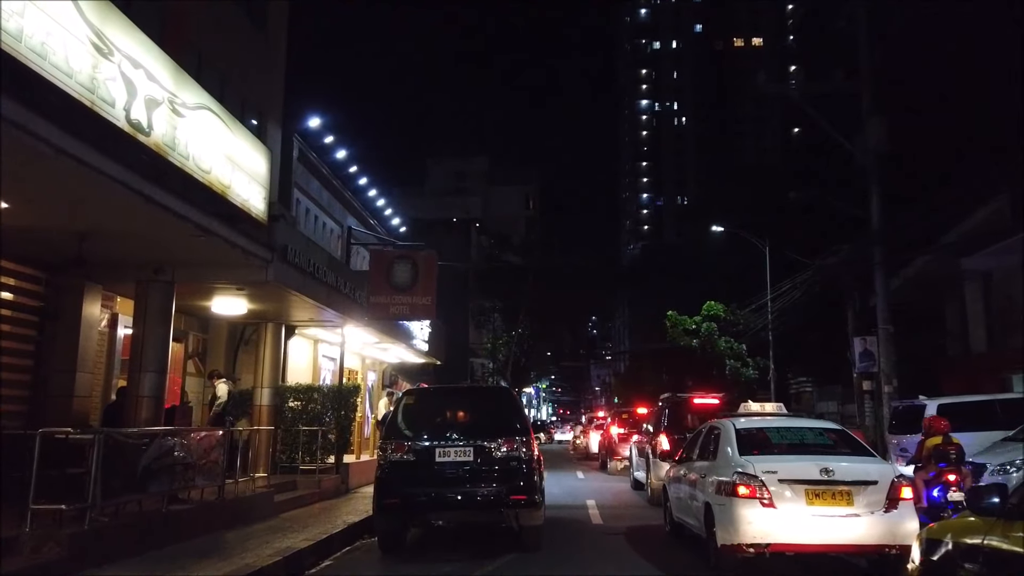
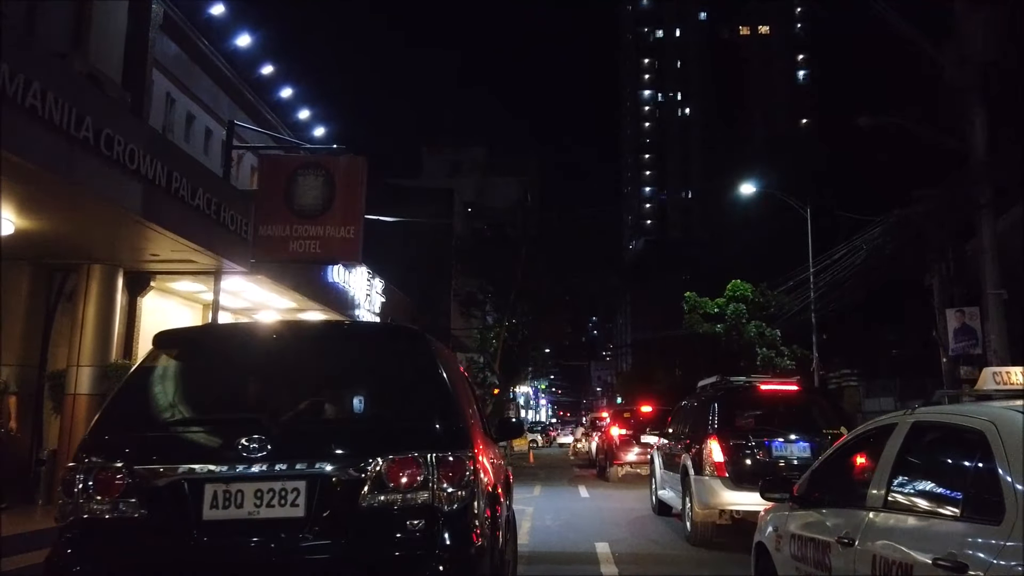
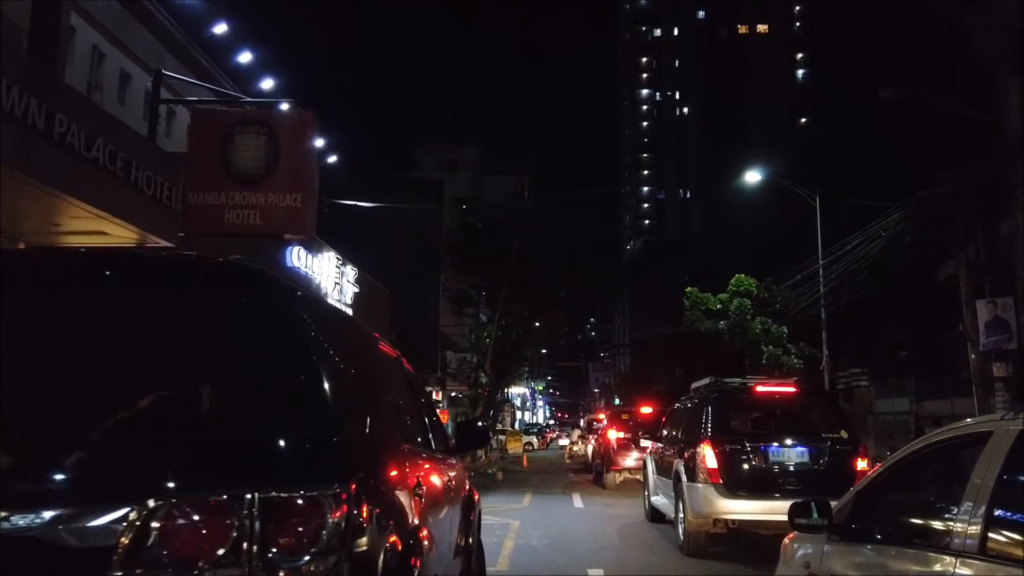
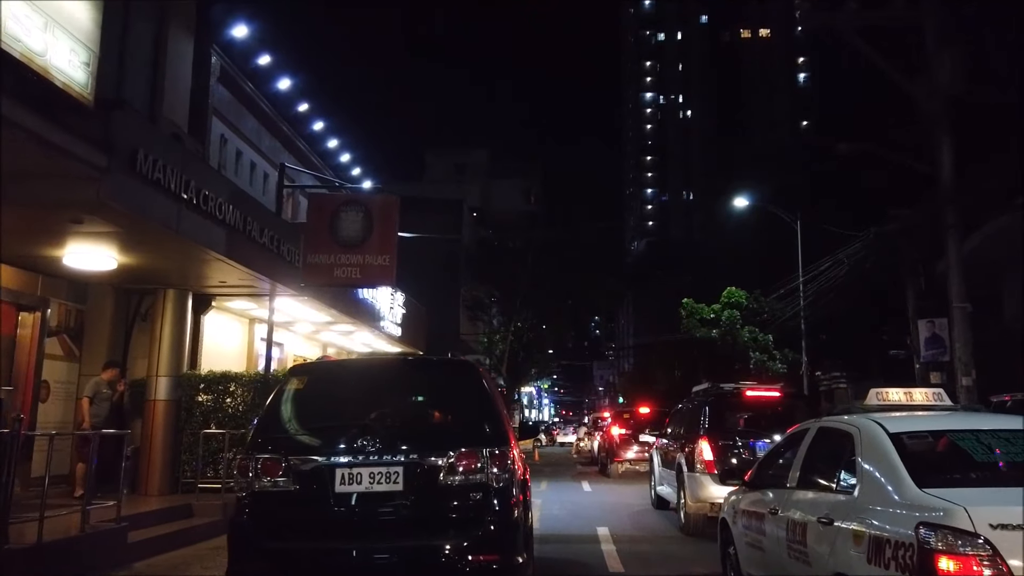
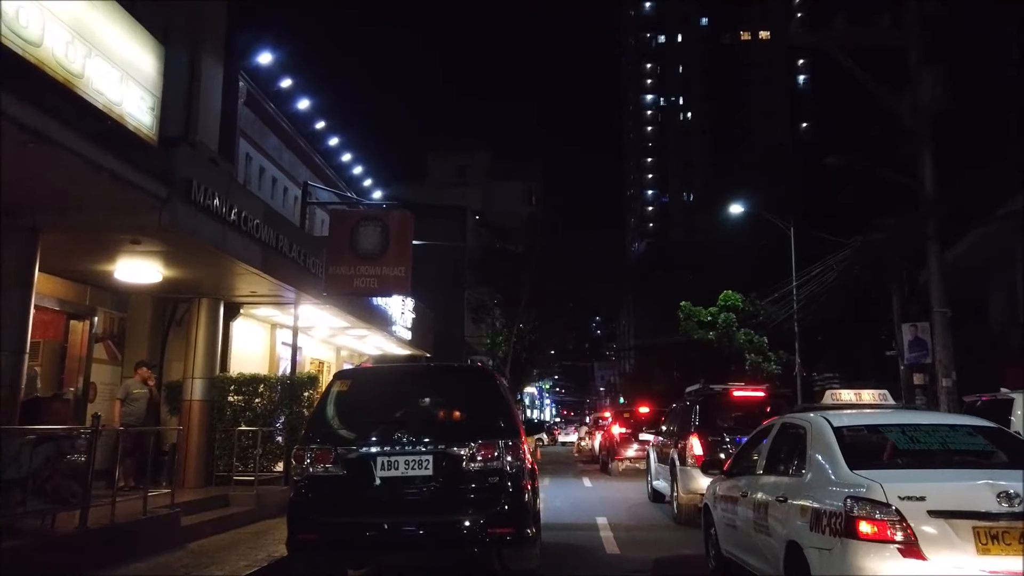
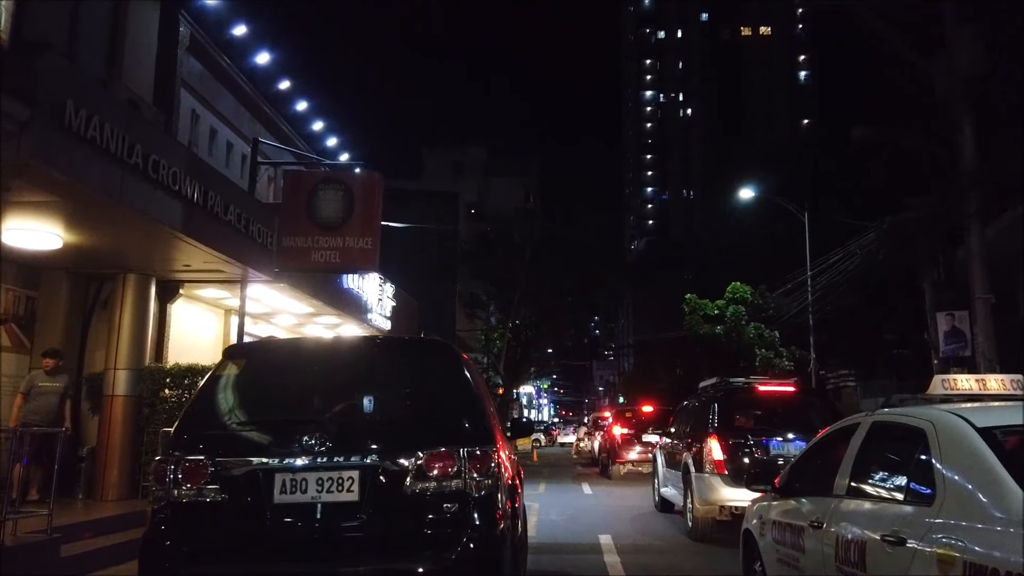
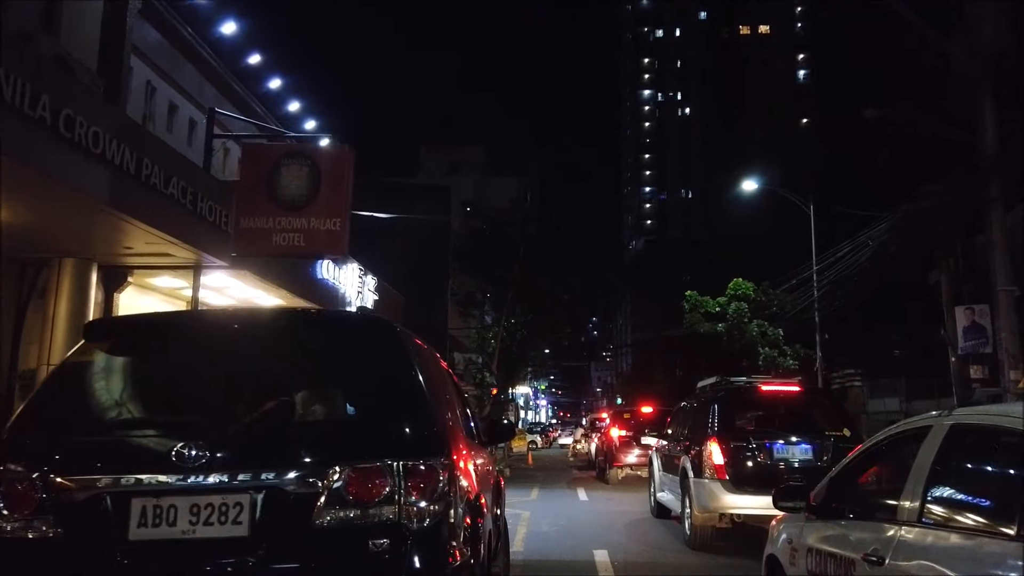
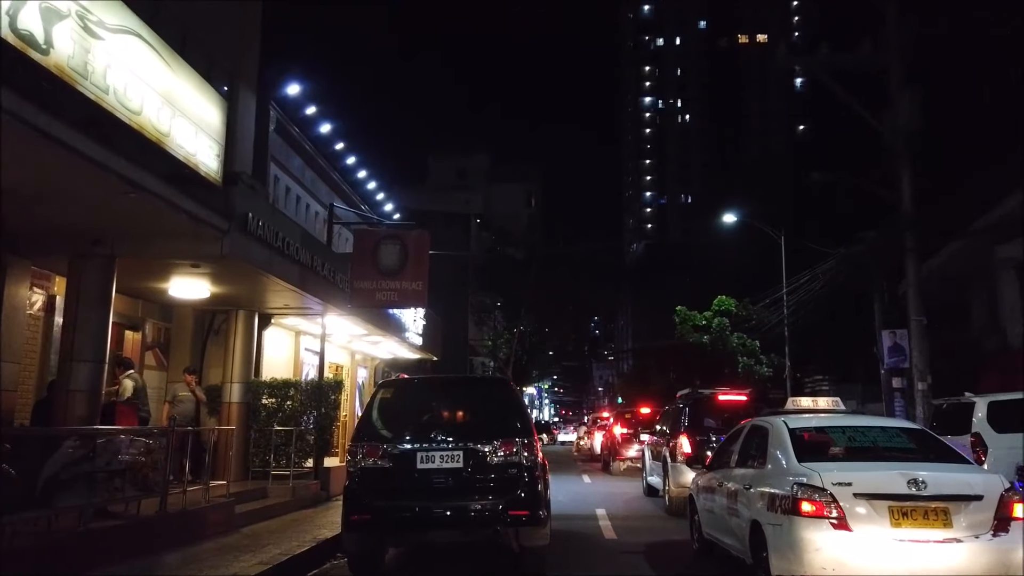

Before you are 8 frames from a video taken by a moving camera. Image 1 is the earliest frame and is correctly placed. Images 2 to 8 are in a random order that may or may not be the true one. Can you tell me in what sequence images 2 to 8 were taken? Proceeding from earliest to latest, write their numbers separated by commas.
8, 5, 4, 6, 2, 7, 3
